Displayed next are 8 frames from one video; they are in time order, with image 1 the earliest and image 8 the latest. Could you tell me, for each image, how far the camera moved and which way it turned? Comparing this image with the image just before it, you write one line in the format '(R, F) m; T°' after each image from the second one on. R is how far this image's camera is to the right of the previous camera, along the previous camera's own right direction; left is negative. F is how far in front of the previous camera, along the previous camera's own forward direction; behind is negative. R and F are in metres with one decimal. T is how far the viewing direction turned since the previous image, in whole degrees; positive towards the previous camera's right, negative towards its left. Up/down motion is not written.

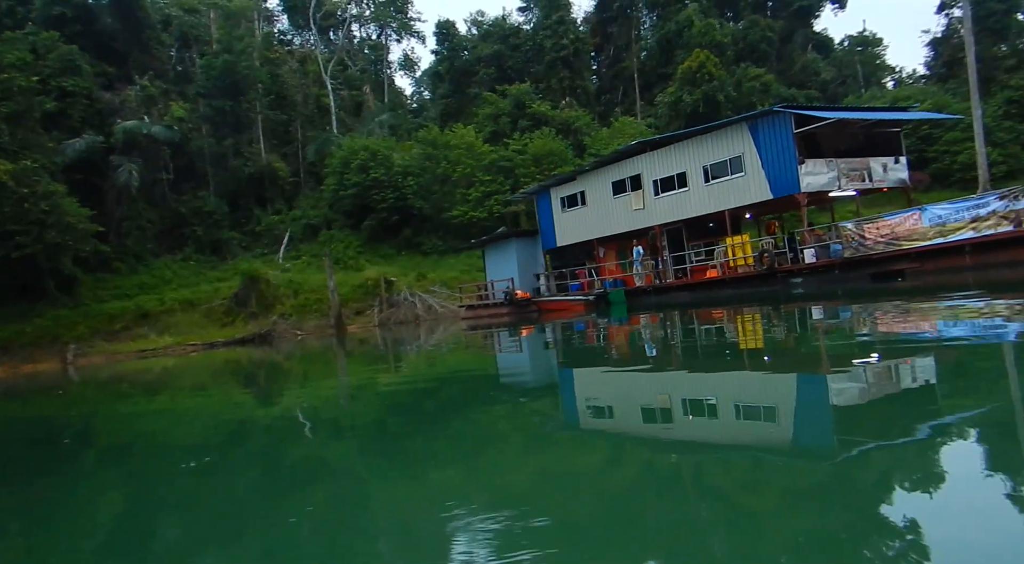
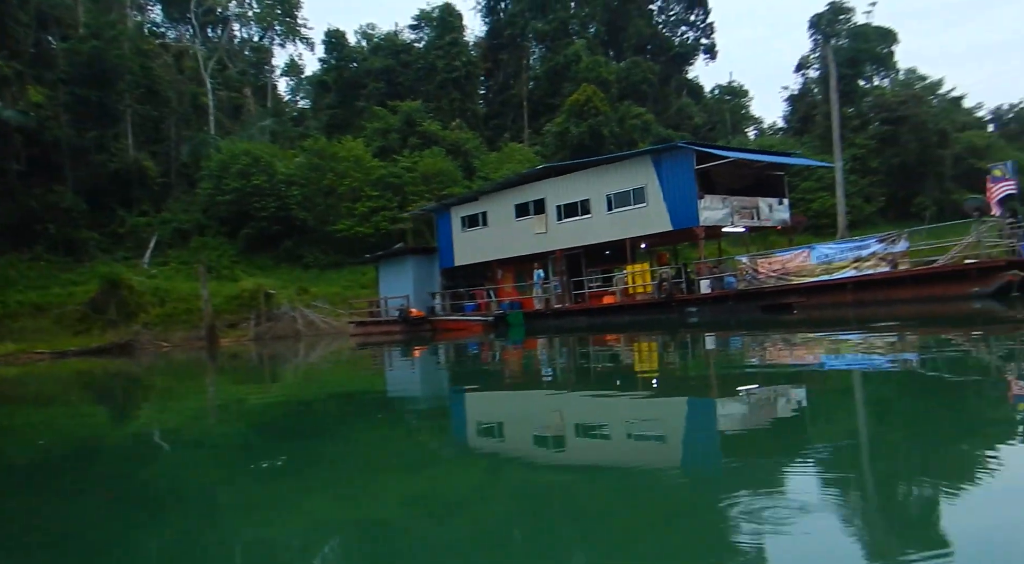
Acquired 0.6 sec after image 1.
(-1.0, 0.0) m; +10°
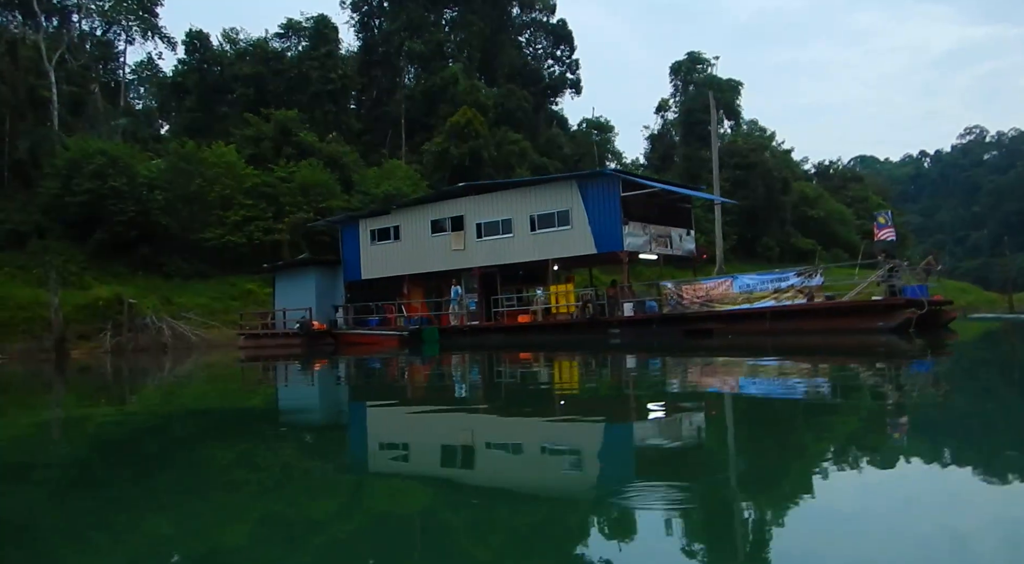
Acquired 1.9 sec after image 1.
(-2.1, +0.3) m; +12°
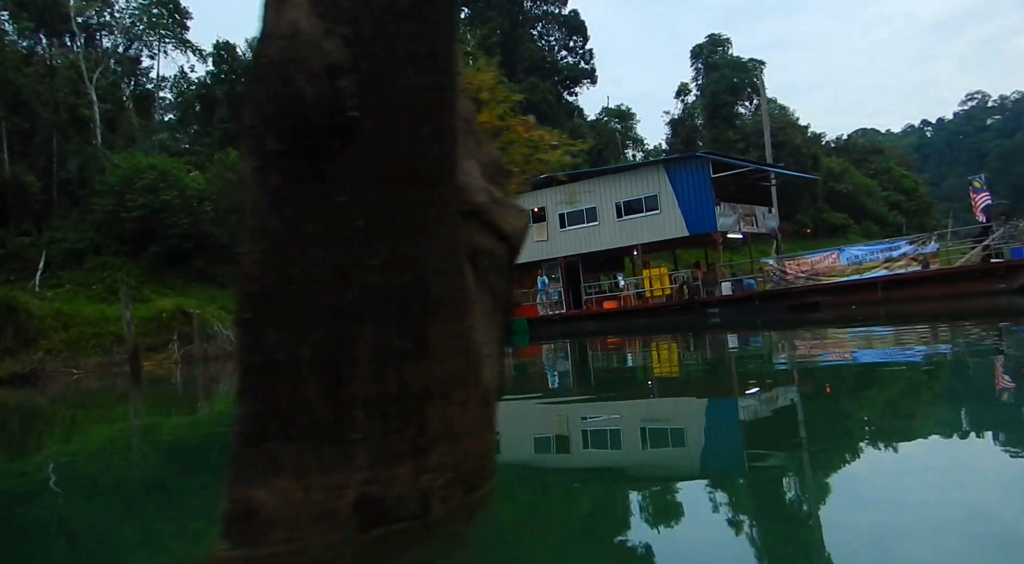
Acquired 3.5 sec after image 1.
(-2.0, -0.1) m; +1°
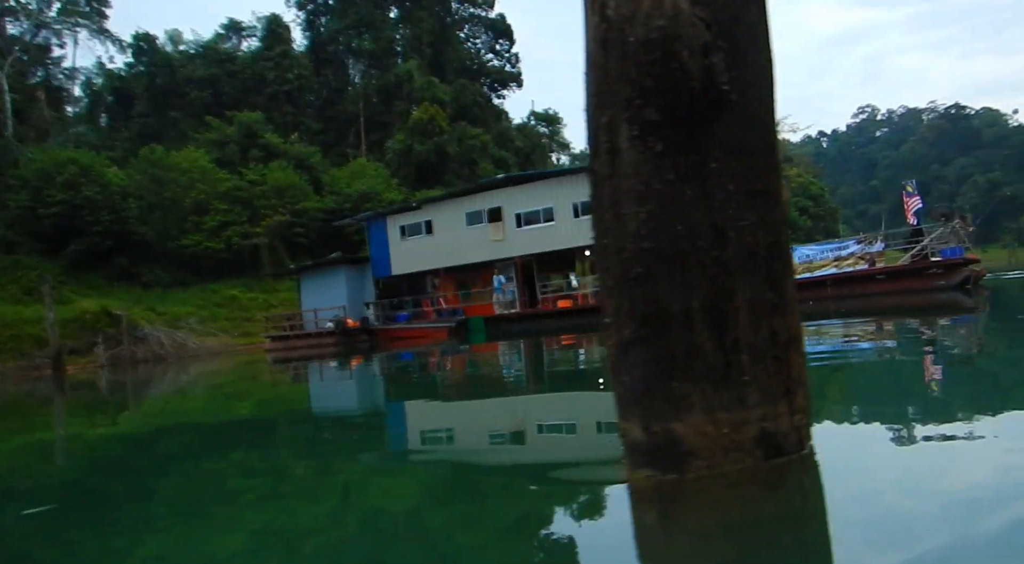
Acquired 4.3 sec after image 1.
(-1.2, -0.1) m; +7°
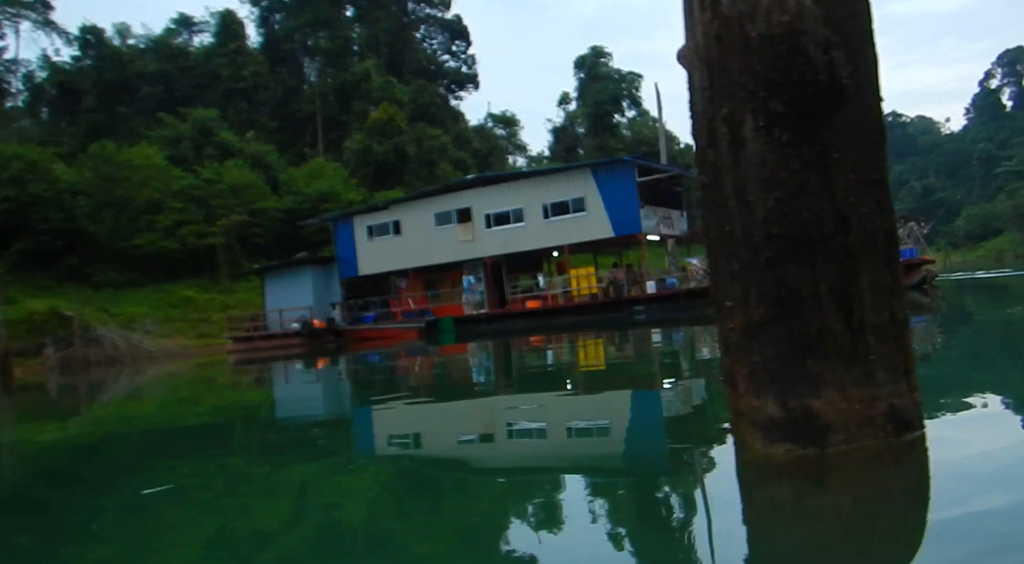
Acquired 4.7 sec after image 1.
(-0.6, -0.1) m; +4°
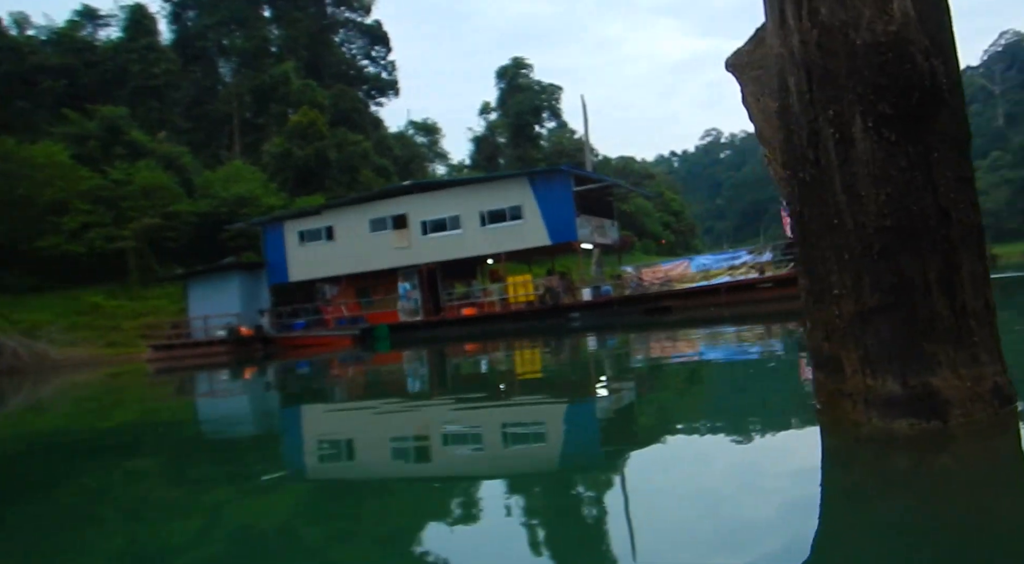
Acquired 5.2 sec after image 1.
(-0.7, 0.0) m; +6°
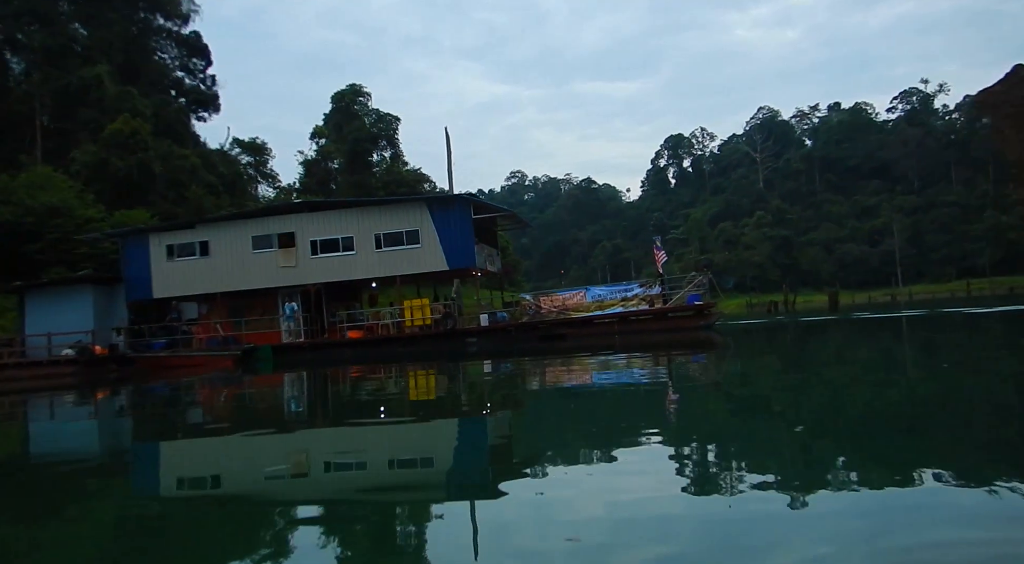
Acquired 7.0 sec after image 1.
(-2.7, +0.4) m; +16°
